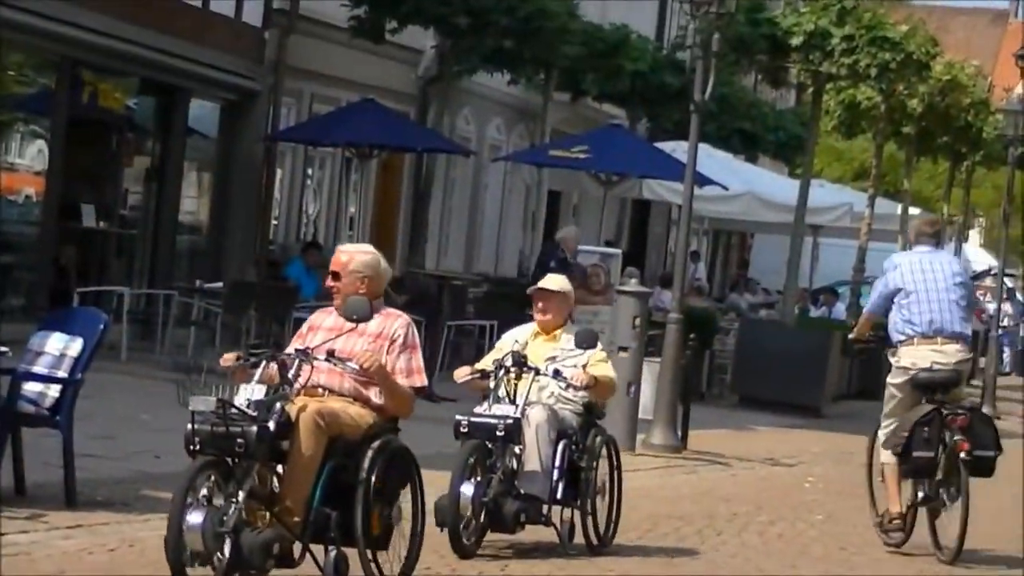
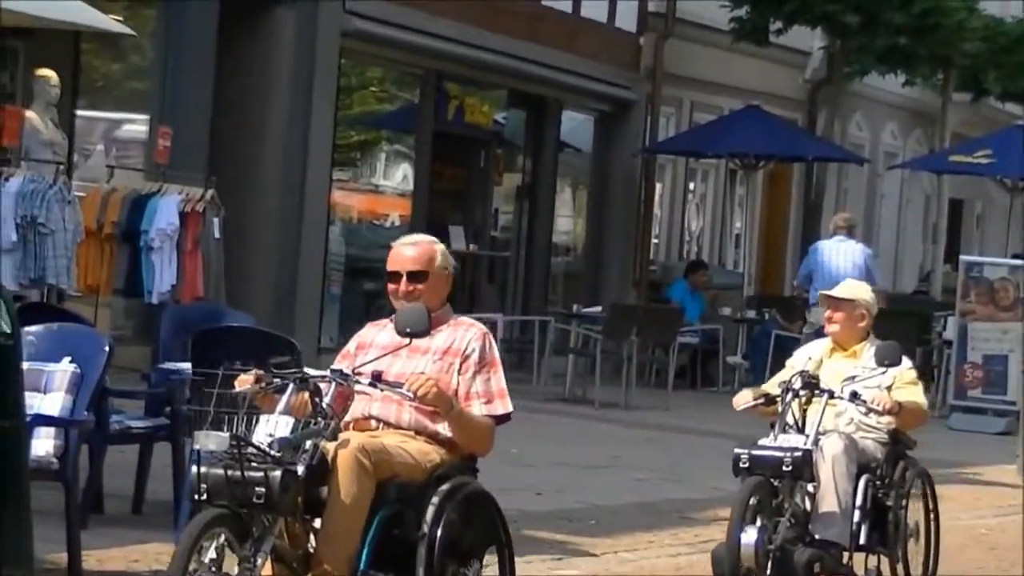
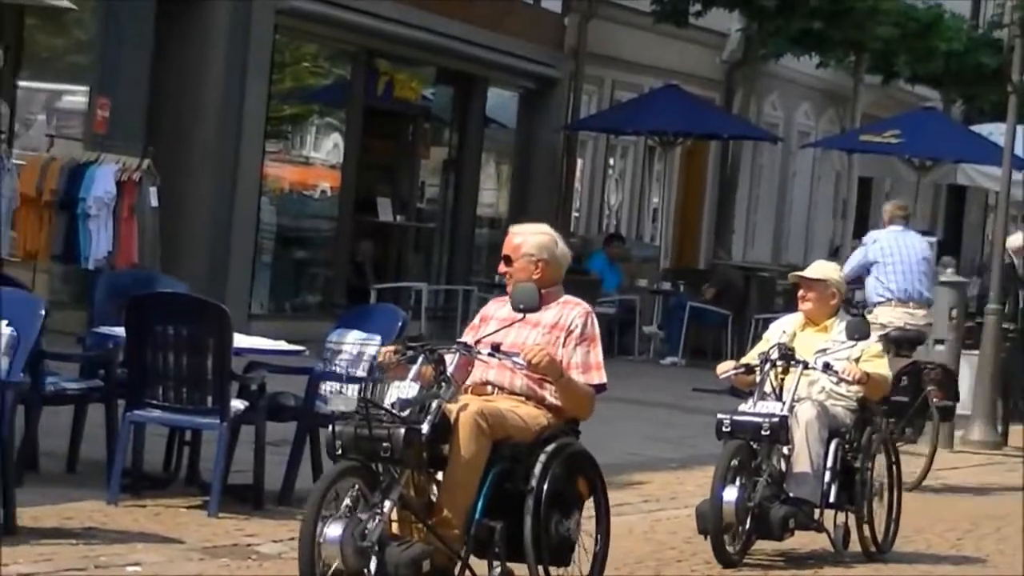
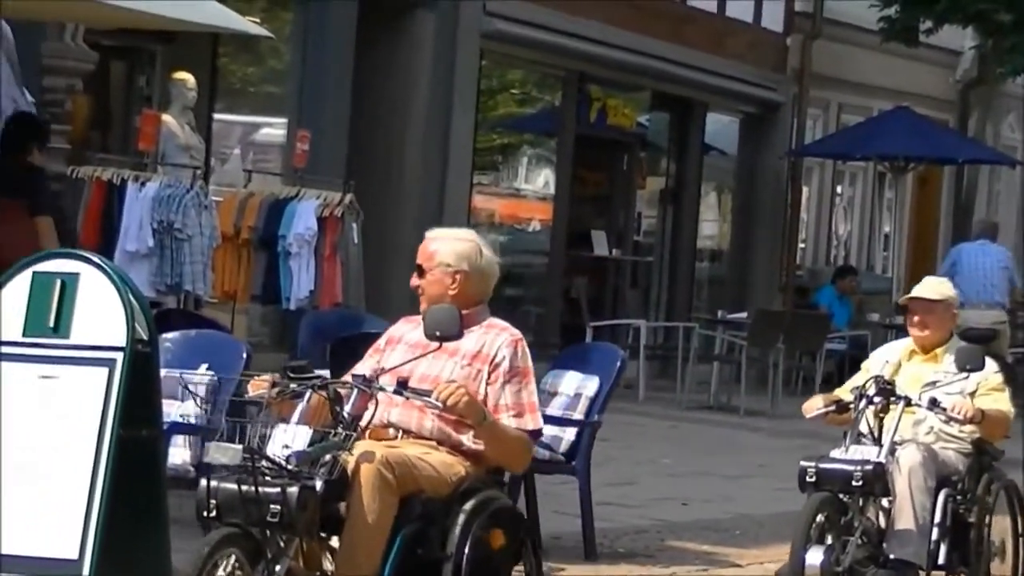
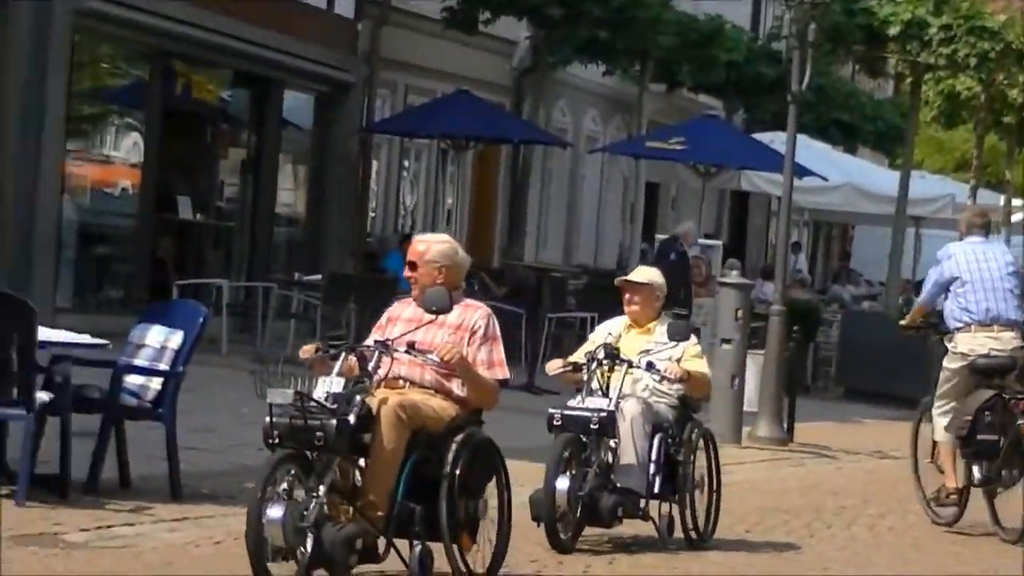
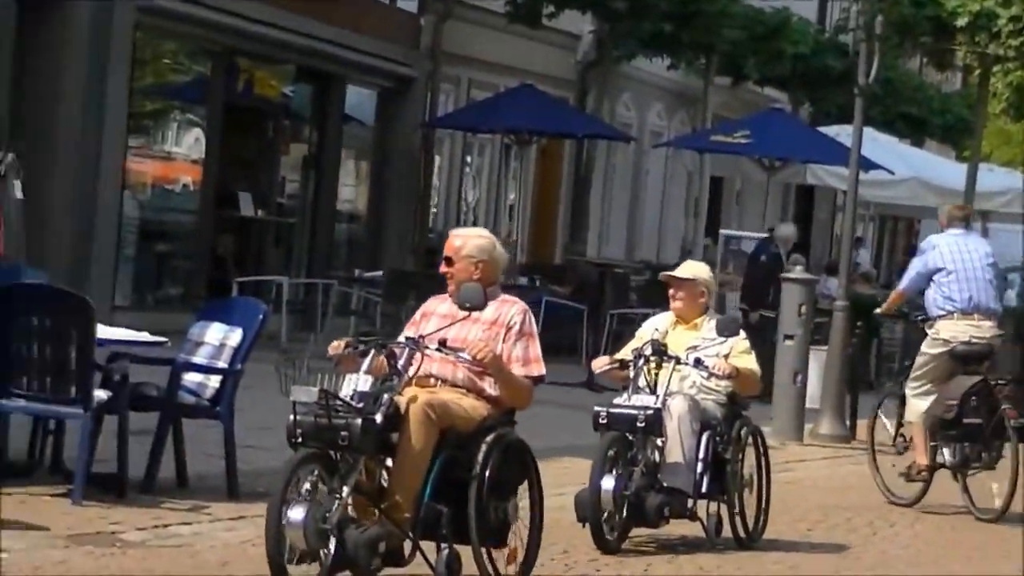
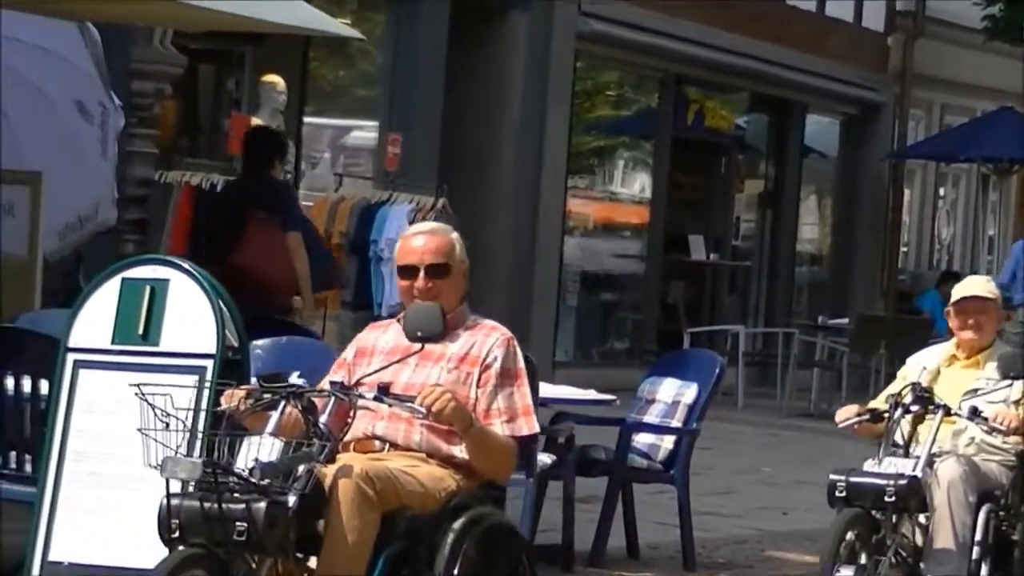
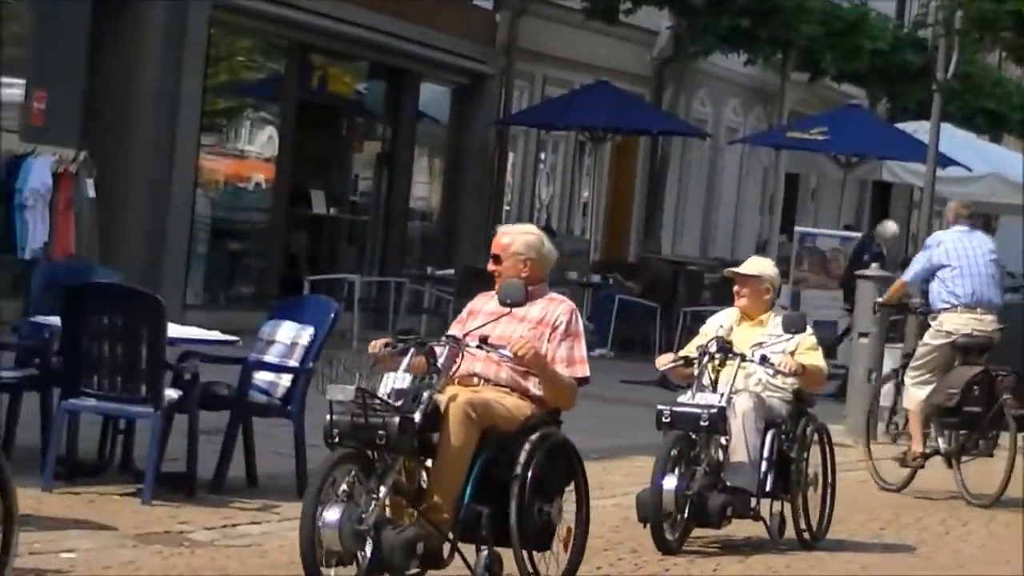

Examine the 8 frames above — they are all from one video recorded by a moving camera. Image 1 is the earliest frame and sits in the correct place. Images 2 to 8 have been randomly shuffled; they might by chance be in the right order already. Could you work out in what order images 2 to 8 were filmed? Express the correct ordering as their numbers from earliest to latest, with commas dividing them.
5, 6, 8, 3, 2, 4, 7
